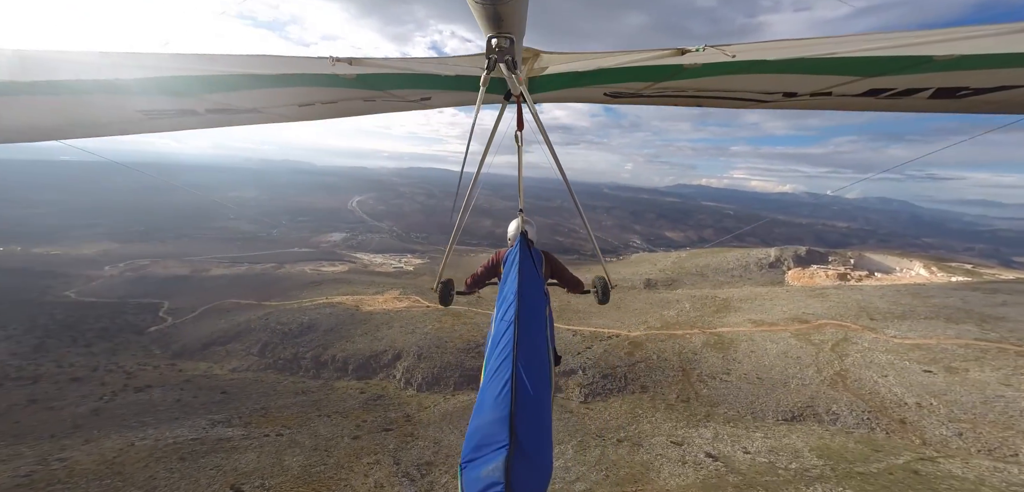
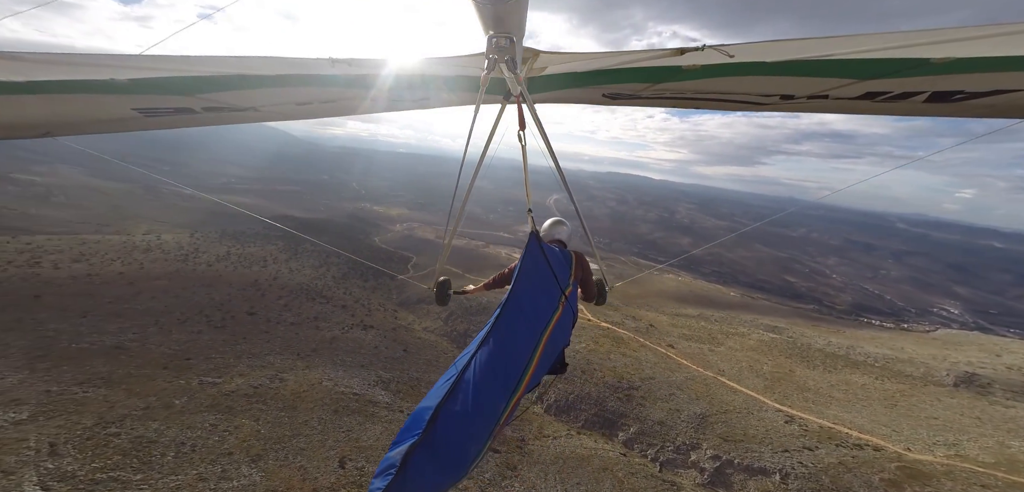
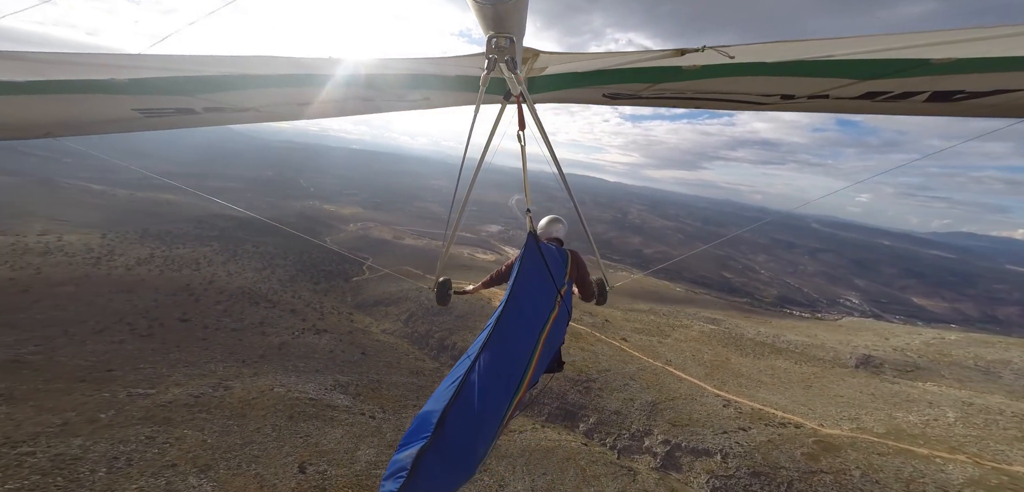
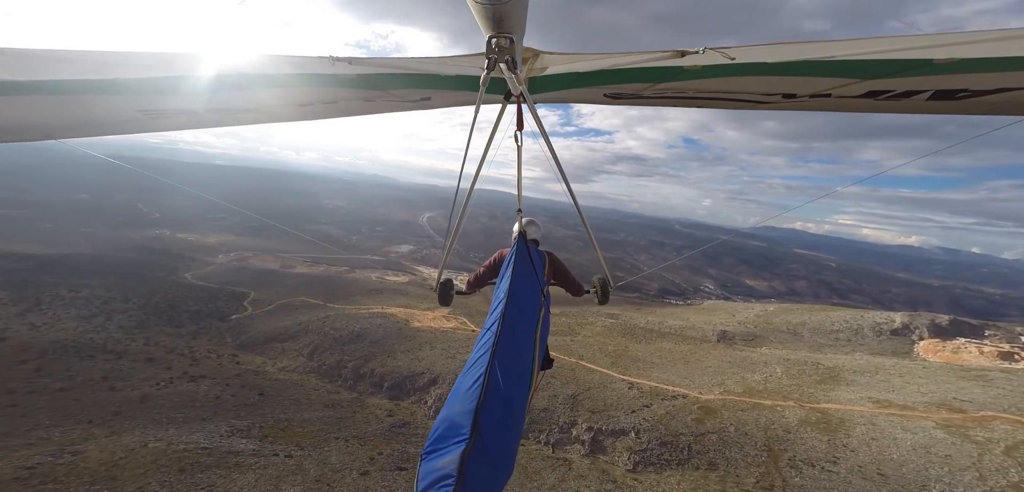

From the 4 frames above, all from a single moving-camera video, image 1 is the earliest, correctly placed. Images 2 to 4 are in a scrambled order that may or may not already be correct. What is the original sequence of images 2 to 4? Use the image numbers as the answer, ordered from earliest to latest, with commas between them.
4, 3, 2
